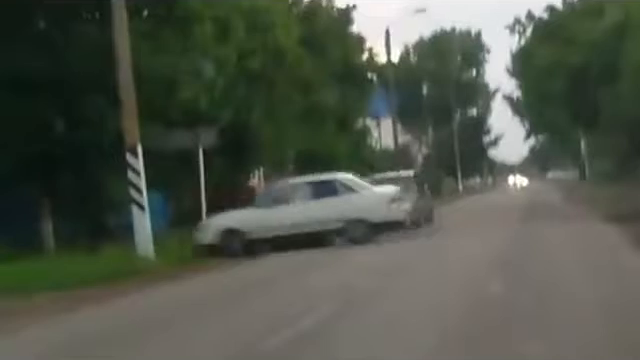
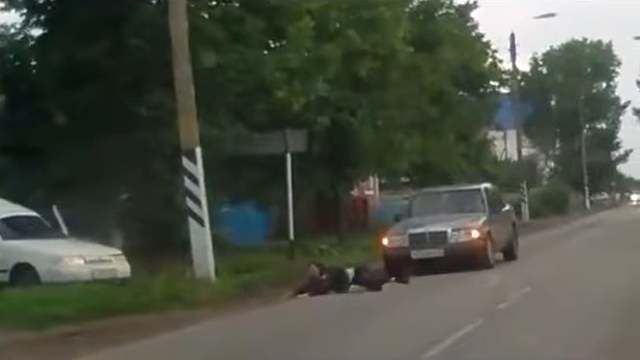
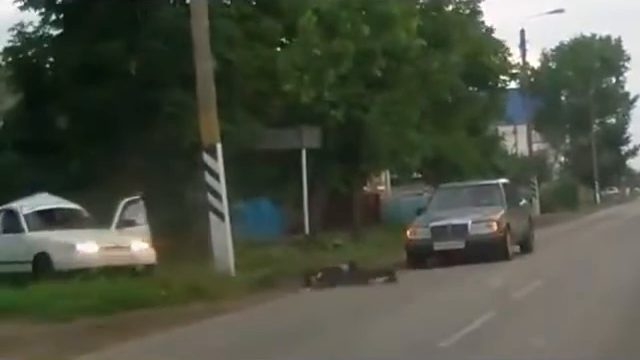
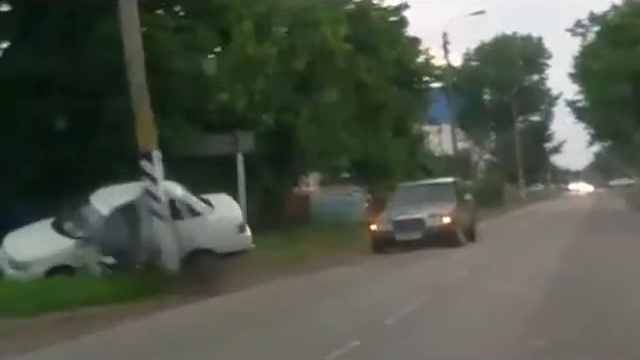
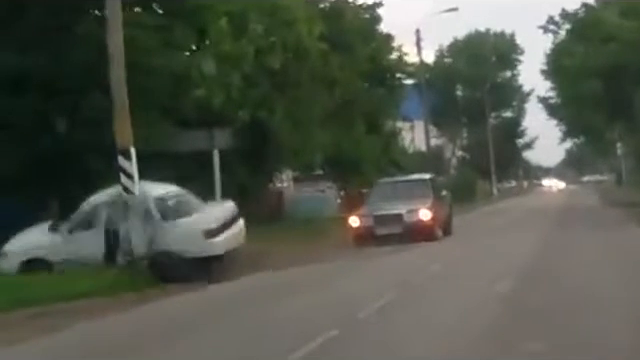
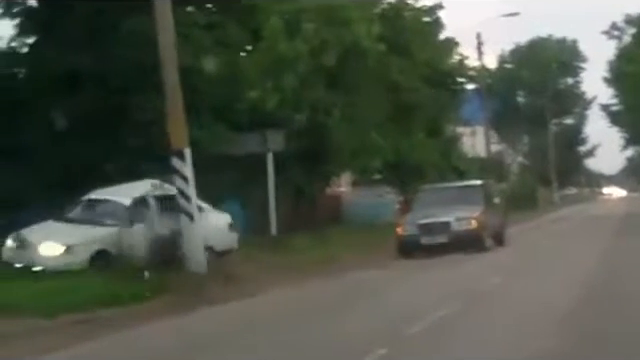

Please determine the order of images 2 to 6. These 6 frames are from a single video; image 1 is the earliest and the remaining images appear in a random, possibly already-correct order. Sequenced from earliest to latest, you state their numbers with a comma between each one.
5, 4, 6, 3, 2
